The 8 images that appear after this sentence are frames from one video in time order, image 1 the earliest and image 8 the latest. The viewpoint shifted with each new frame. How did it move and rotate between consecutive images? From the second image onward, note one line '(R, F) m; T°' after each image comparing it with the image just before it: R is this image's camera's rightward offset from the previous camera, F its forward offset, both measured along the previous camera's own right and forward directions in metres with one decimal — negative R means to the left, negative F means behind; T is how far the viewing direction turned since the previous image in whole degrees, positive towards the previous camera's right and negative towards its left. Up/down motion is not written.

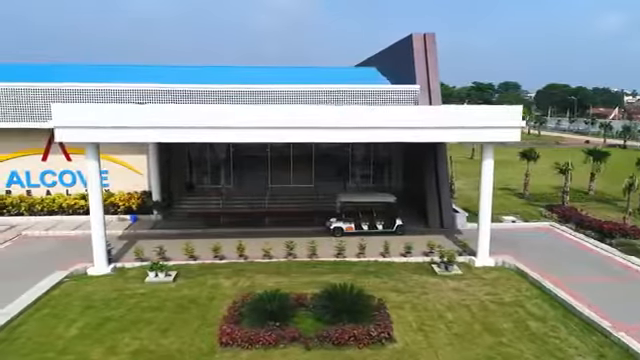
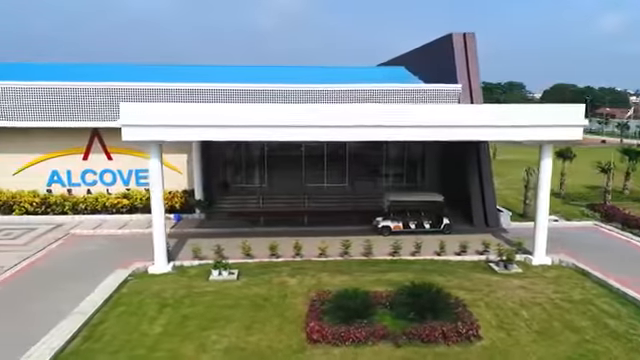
(-0.8, -0.1) m; 0°
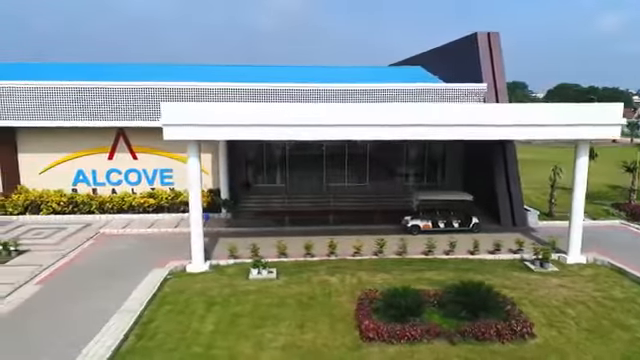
(-0.5, 0.0) m; 0°
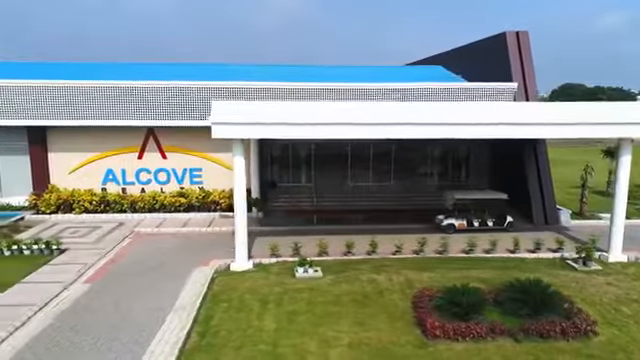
(-0.6, 0.0) m; 0°
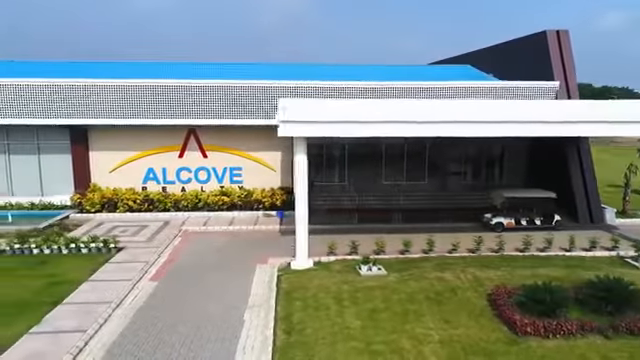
(-0.8, 0.0) m; 0°
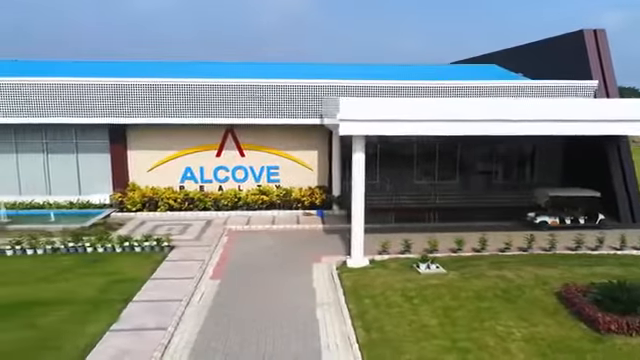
(-0.8, 0.0) m; 0°
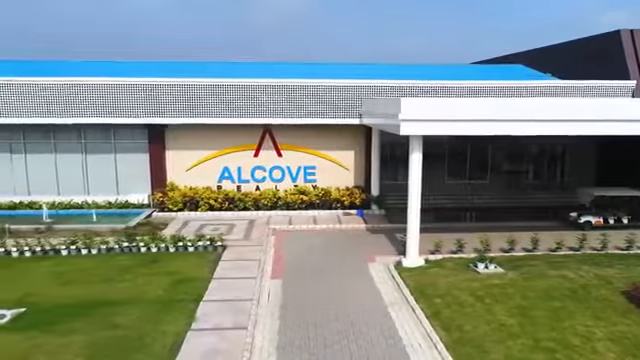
(-0.8, 0.0) m; 0°
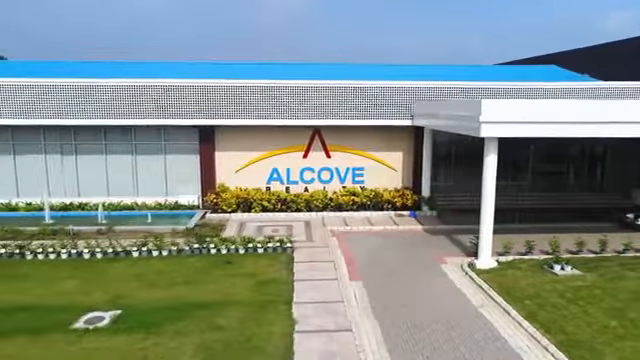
(-1.0, 0.0) m; 0°
